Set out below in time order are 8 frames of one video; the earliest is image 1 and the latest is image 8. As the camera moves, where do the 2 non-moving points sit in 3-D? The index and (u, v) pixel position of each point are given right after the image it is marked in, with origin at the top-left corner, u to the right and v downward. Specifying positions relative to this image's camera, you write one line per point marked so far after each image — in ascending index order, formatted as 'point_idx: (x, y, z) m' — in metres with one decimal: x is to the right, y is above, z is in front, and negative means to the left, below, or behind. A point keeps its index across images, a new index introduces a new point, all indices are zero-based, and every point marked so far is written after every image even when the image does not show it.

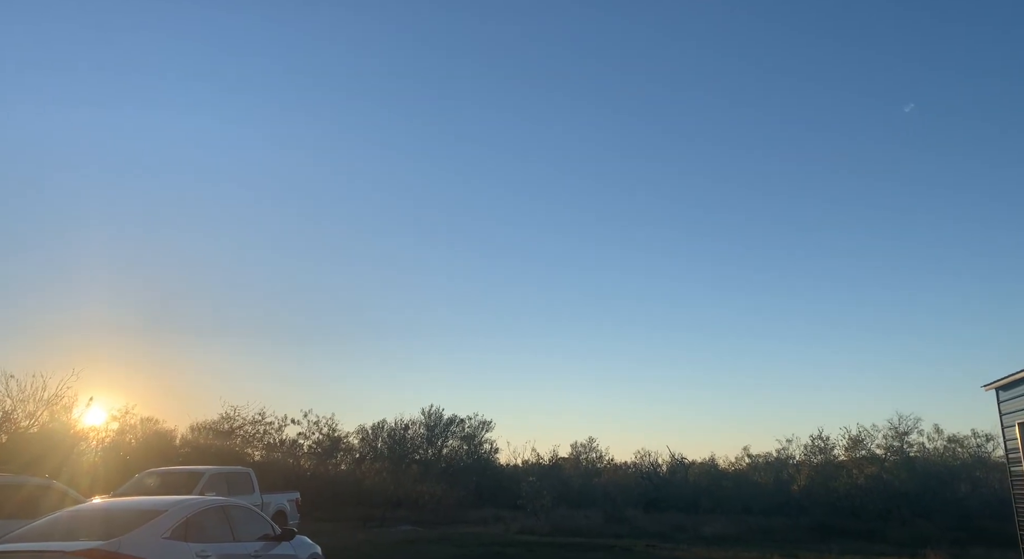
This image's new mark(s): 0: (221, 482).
0: (-5.6, -4.0, +16.5) m
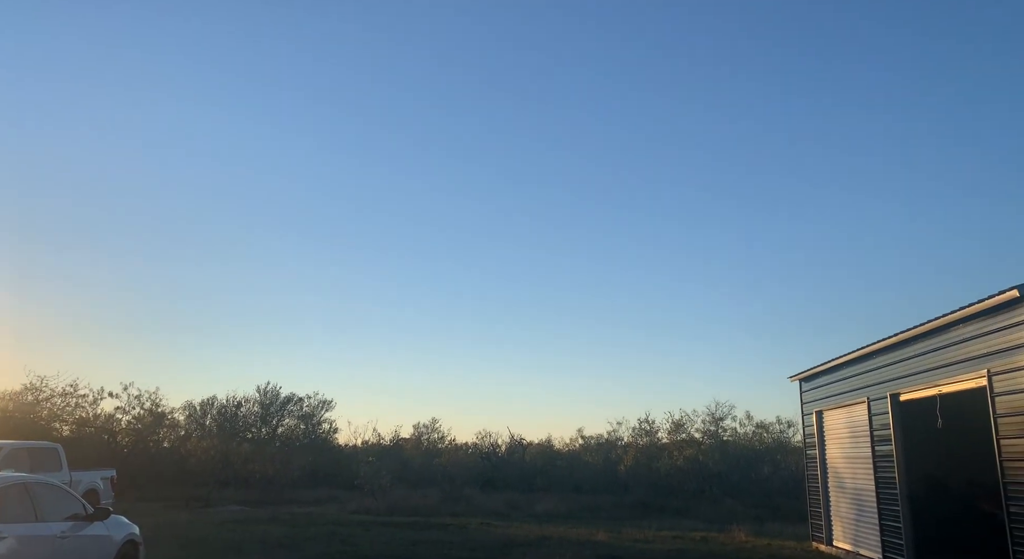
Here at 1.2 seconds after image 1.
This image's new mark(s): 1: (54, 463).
0: (-9.7, -3.5, +16.3) m
1: (-9.6, -3.7, +17.2) m
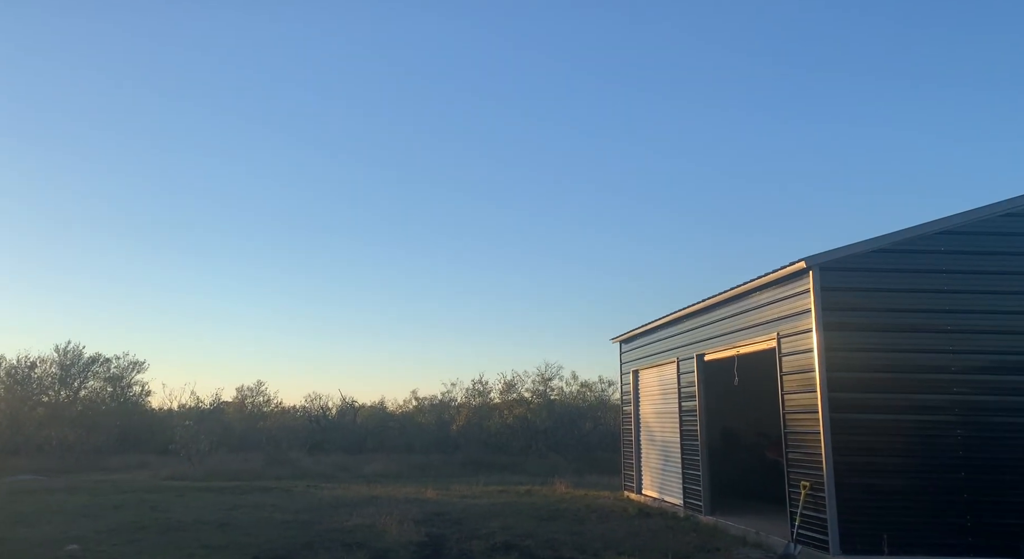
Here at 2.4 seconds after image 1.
0: (-14.1, -2.4, +14.2) m
1: (-14.1, -2.6, +15.1) m
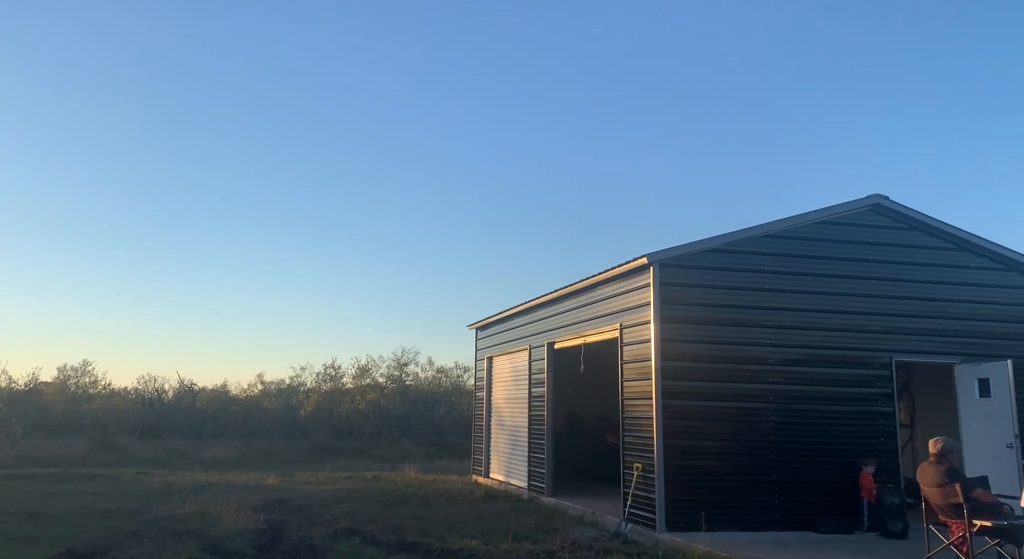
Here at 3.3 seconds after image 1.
0: (-17.4, -1.2, +10.7) m
1: (-17.6, -1.4, +11.6) m
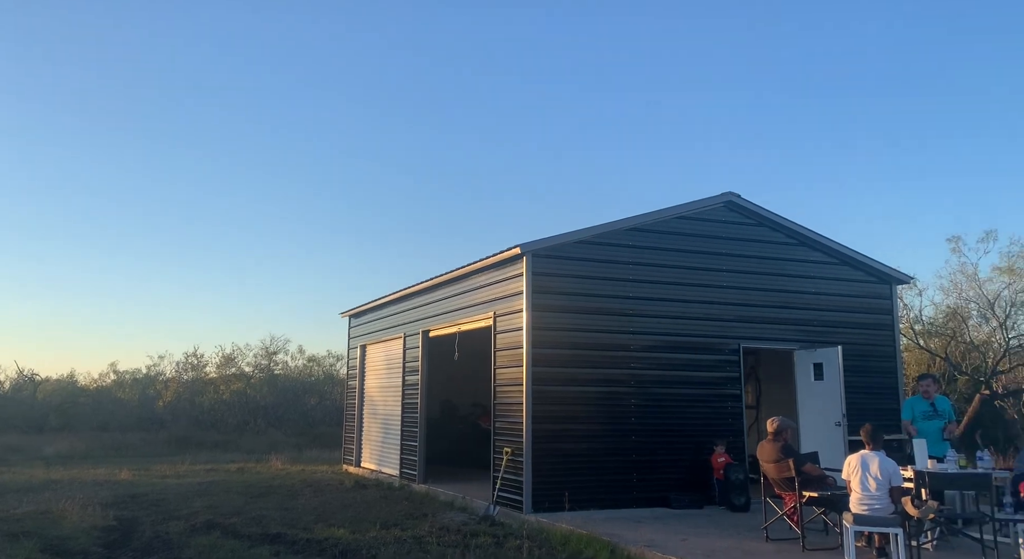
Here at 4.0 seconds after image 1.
0: (-19.1, -0.6, +7.7) m
1: (-19.4, -0.8, +8.5) m
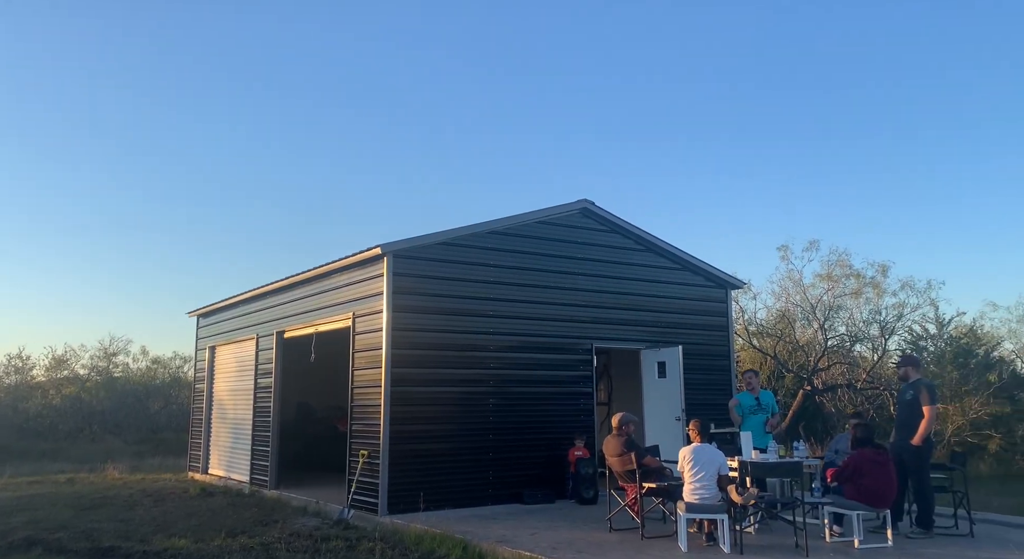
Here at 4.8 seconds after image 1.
0: (-20.3, -0.3, +4.6) m
1: (-20.7, -0.5, +5.3) m
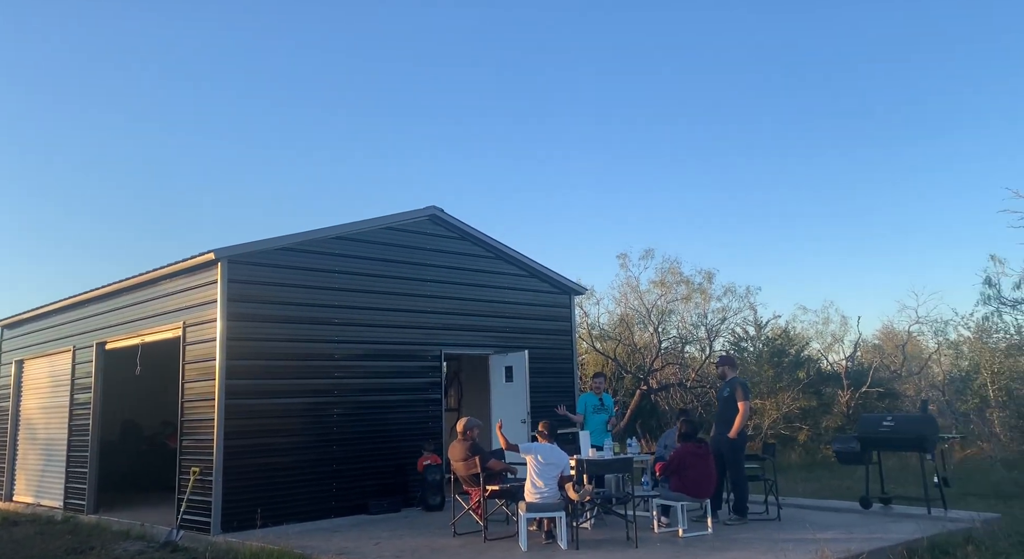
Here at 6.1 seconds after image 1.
0: (-20.5, -0.3, +0.8) m
1: (-21.0, -0.5, +1.5) m
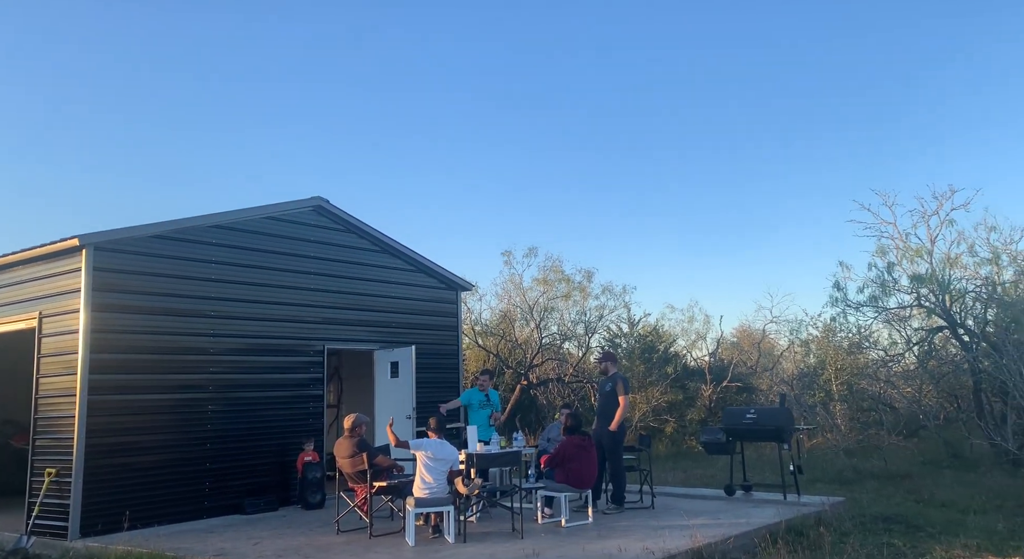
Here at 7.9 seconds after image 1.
0: (-18.6, +0.1, -2.3) m
1: (-19.2, -0.1, -1.7) m
